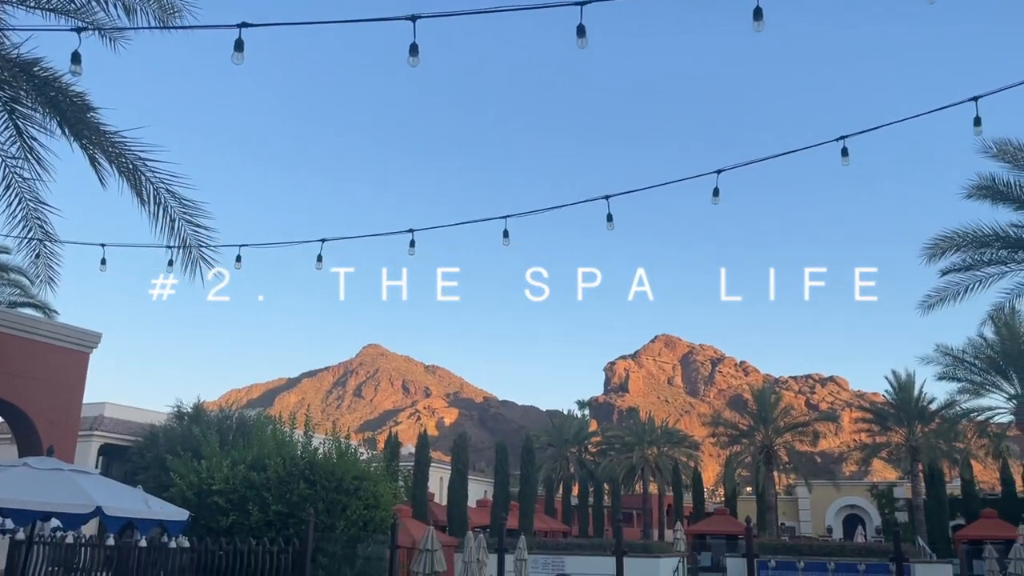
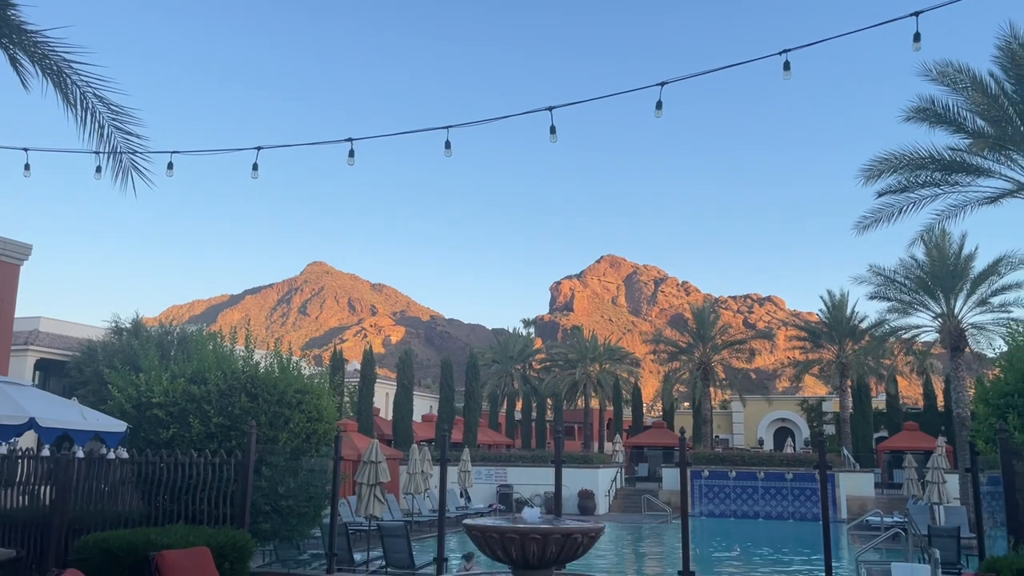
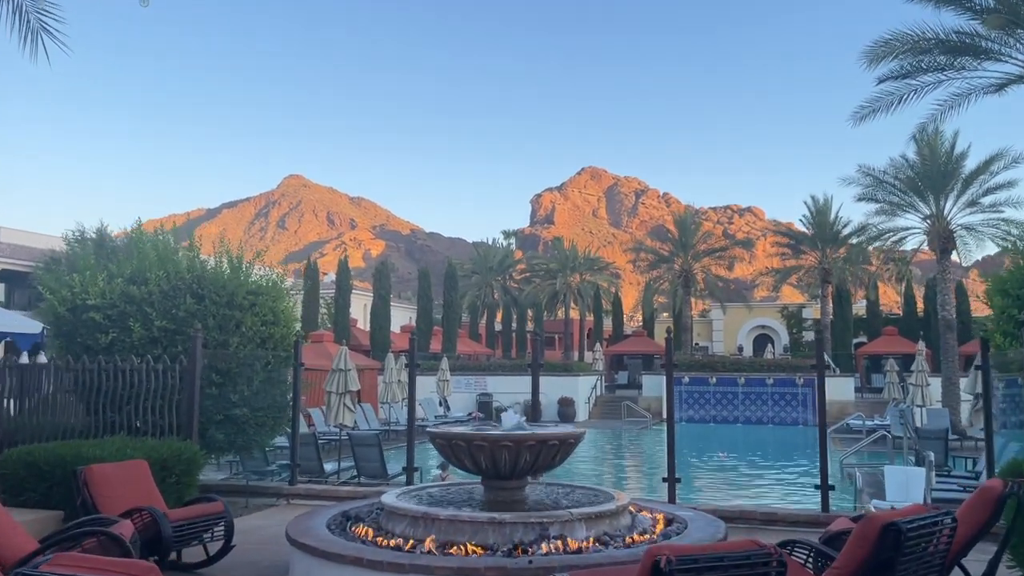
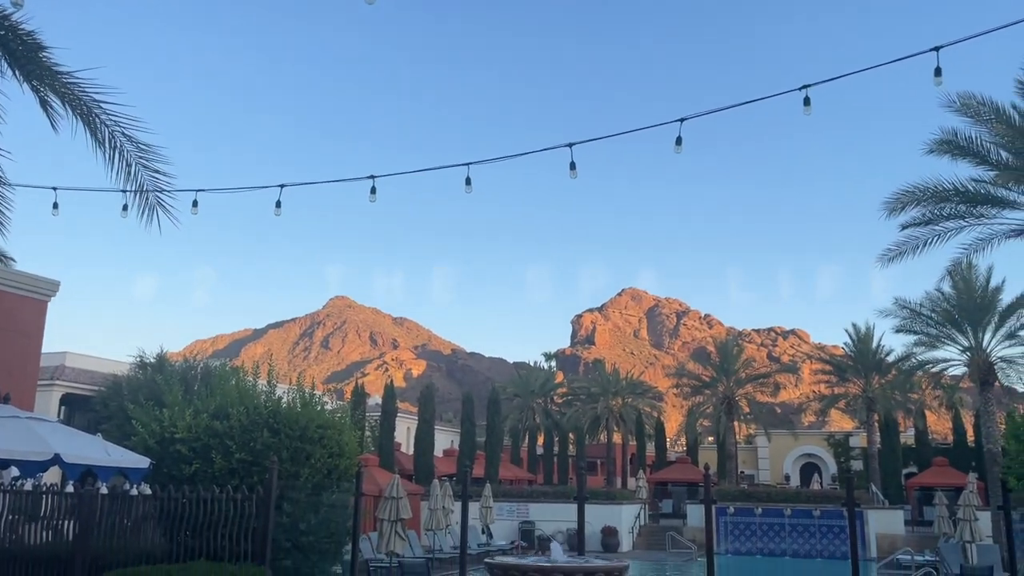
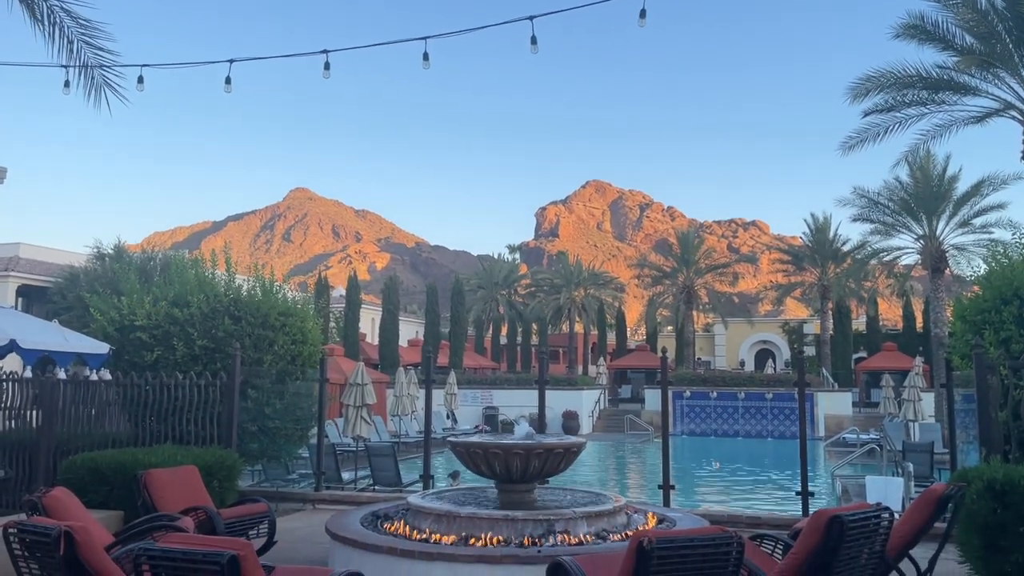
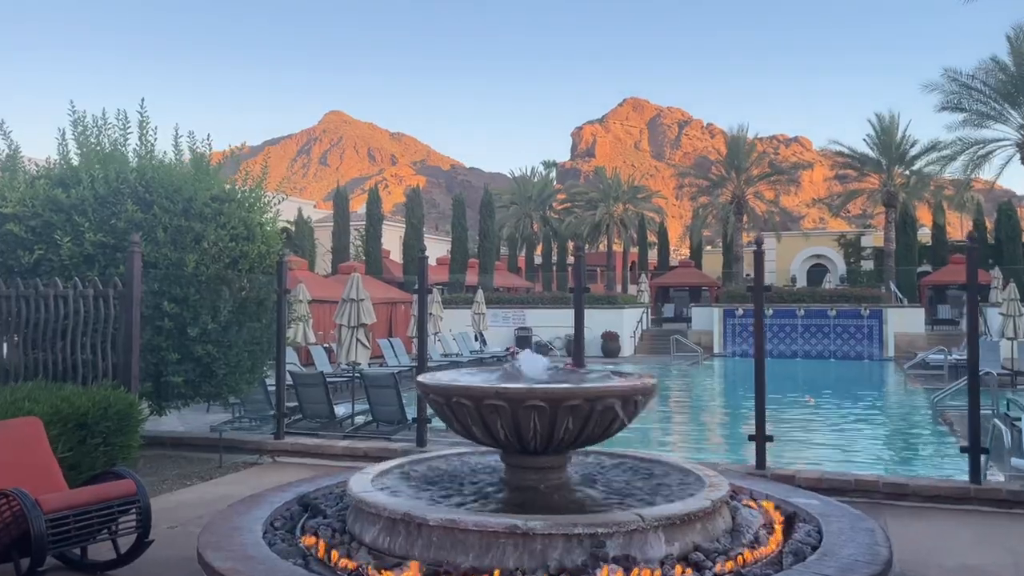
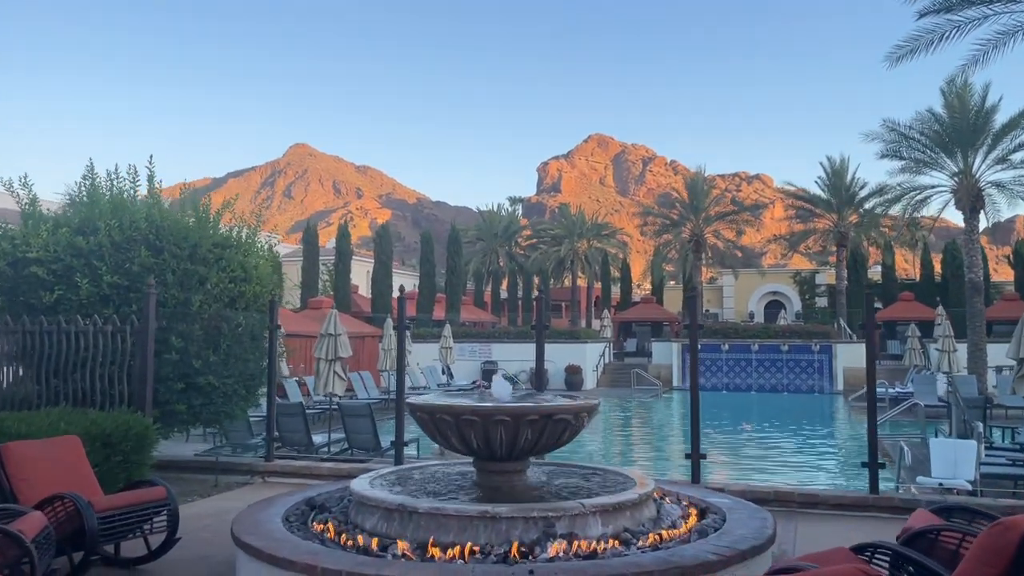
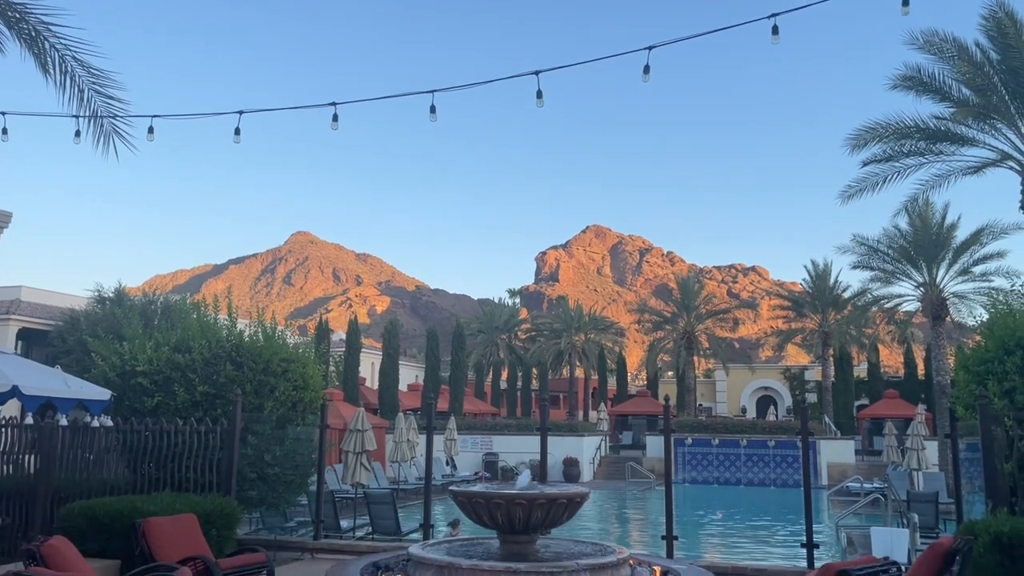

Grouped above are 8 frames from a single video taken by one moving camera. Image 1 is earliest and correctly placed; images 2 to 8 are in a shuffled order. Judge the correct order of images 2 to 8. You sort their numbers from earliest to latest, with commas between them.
4, 2, 8, 5, 3, 7, 6
